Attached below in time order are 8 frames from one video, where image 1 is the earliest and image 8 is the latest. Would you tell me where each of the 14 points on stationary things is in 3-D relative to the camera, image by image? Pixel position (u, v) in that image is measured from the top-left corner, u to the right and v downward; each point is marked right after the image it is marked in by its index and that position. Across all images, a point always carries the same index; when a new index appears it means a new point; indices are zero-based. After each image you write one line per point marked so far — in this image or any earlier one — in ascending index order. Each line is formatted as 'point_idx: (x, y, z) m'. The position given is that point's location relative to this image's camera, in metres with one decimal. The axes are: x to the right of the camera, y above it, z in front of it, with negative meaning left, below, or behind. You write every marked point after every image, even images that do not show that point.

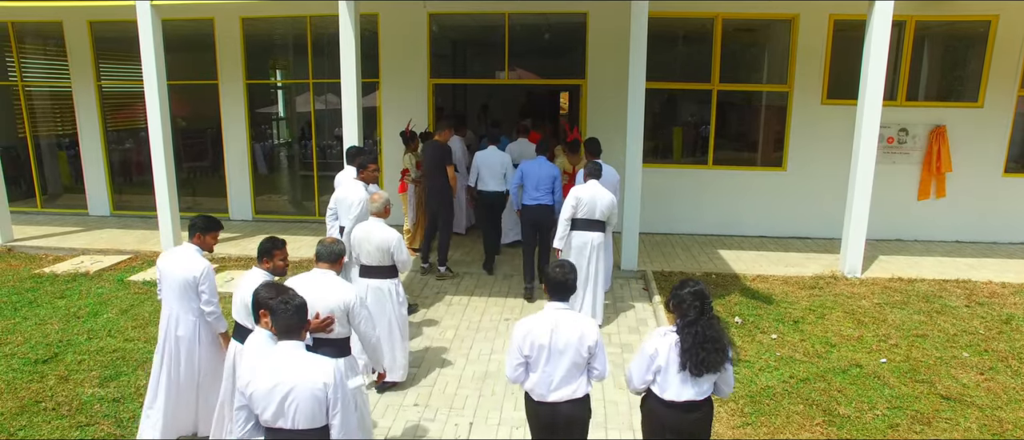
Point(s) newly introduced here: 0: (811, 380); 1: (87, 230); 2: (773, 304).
0: (+3.0, -1.5, +4.7) m
1: (-8.3, -0.2, +9.3) m
2: (+3.4, -1.1, +6.2) m
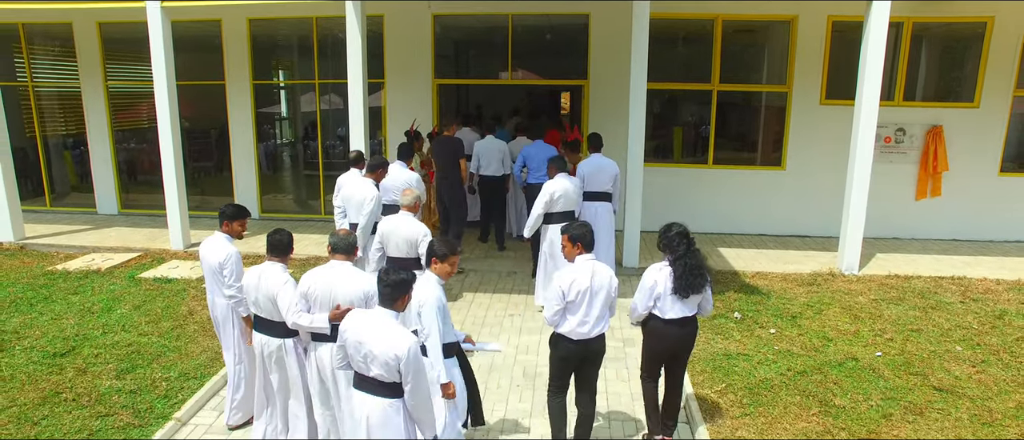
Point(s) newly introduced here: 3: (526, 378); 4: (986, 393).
0: (+3.0, -1.5, +4.8) m
1: (-8.3, -0.1, +9.5) m
2: (+3.5, -1.0, +6.3) m
3: (+0.1, -1.7, +4.7) m
4: (+4.5, -1.6, +4.5) m
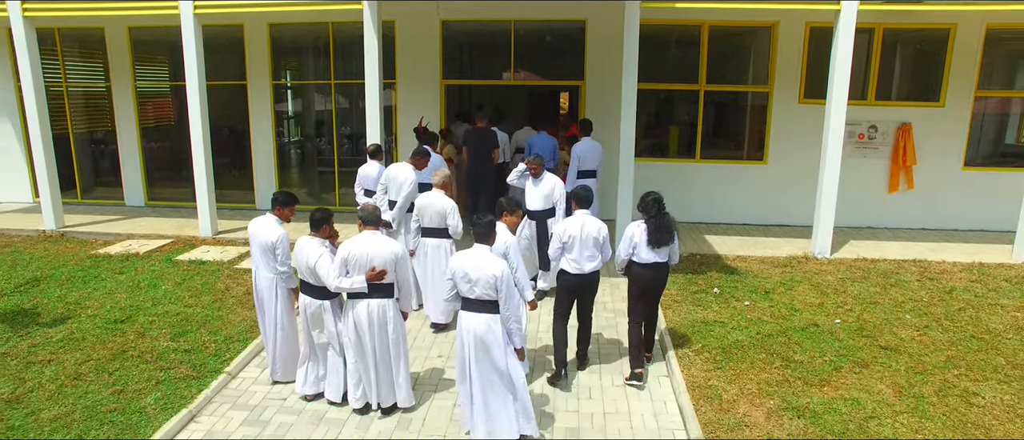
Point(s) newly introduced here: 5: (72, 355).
0: (+3.1, -1.3, +5.6) m
1: (-8.2, +0.1, +10.2) m
2: (+3.5, -0.8, +7.0) m
3: (+0.1, -1.5, +5.4) m
4: (+4.5, -1.4, +5.2) m
5: (-4.8, -1.5, +5.2) m
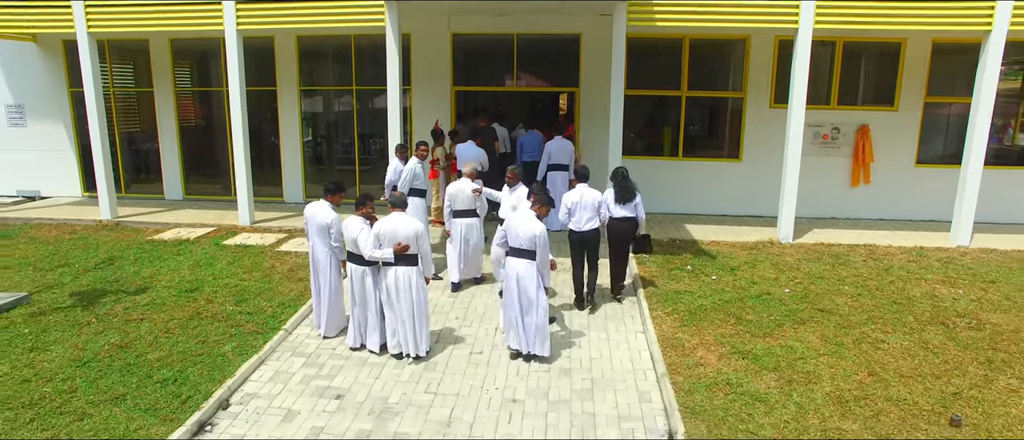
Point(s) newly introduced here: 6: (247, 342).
0: (+3.1, -1.1, +6.7) m
1: (-8.1, +0.3, +11.4) m
2: (+3.6, -0.6, +8.2) m
3: (+0.2, -1.3, +6.6) m
4: (+4.6, -1.2, +6.4) m
5: (-4.7, -1.3, +6.4) m
6: (-3.3, -1.5, +6.0) m
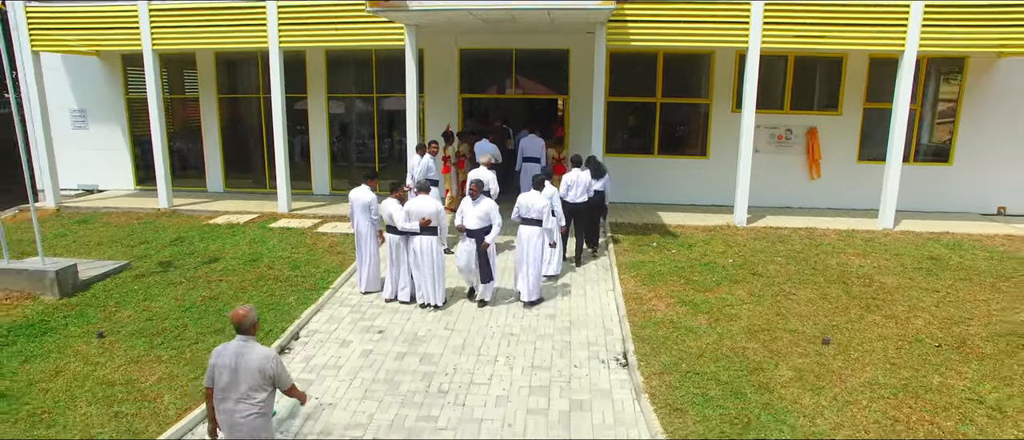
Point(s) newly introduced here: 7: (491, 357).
0: (+3.1, -0.8, +8.5) m
1: (-8.2, +0.6, +13.2) m
2: (+3.6, -0.3, +10.0) m
3: (+0.2, -1.0, +8.4) m
4: (+4.5, -0.9, +8.1) m
5: (-4.8, -1.0, +8.2) m
6: (-3.4, -1.2, +7.8) m
7: (-0.3, -1.8, +6.3) m
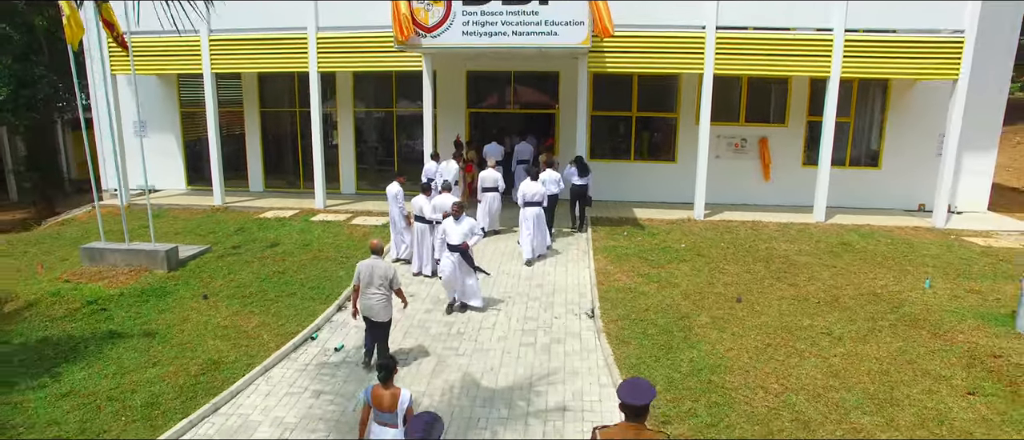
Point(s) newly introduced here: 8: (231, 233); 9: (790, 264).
0: (+3.1, -0.7, +10.8) m
1: (-8.2, +0.7, +15.5) m
2: (+3.5, -0.2, +12.3) m
3: (+0.1, -0.8, +10.7) m
4: (+4.5, -0.8, +10.4) m
5: (-4.8, -0.8, +10.5) m
6: (-3.4, -1.1, +10.1) m
7: (-0.3, -1.6, +8.6) m
8: (-7.1, -0.3, +11.9) m
9: (+5.7, -0.9, +9.8) m
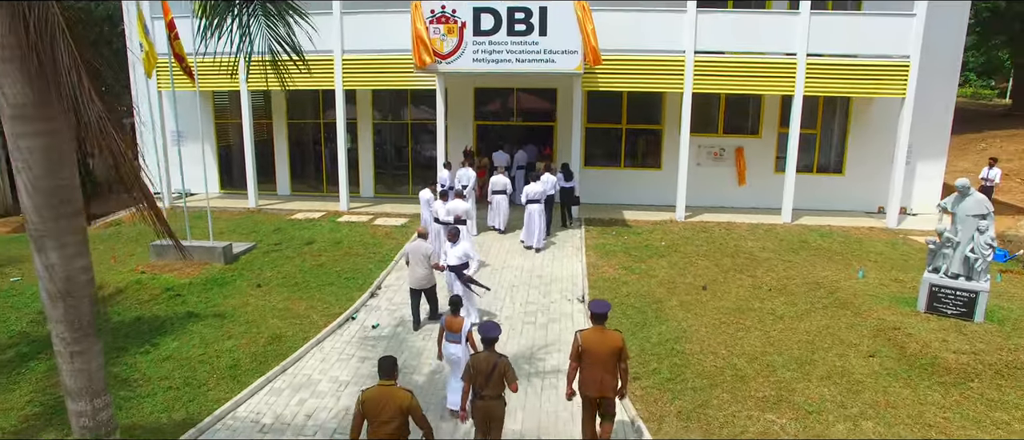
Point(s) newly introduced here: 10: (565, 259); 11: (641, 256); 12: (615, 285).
0: (+3.2, -0.7, +12.5) m
1: (-8.1, +0.7, +17.2) m
2: (+3.6, -0.2, +14.0) m
3: (+0.2, -0.9, +12.4) m
4: (+4.6, -0.8, +12.1) m
5: (-4.7, -0.9, +12.2) m
6: (-3.3, -1.1, +11.8) m
7: (-0.2, -1.7, +10.3) m
8: (-7.0, -0.3, +13.7) m
9: (+5.8, -0.9, +11.5) m
10: (+1.3, -1.0, +11.9) m
11: (+3.2, -0.9, +11.9) m
12: (+2.2, -1.4, +10.4) m
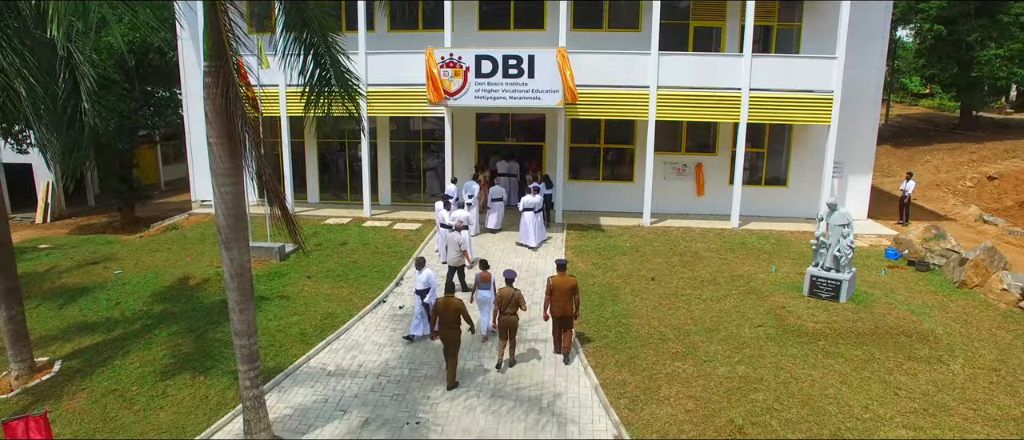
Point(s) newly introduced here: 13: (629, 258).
0: (+3.0, -0.9, +15.5) m
1: (-8.2, +0.5, +20.2) m
2: (+3.4, -0.4, +16.9) m
3: (0.0, -1.0, +15.4) m
4: (+4.4, -1.0, +15.1) m
5: (-4.9, -1.0, +15.2) m
6: (-3.5, -1.3, +14.8) m
7: (-0.4, -1.9, +13.3) m
8: (-7.1, -0.5, +16.7) m
9: (+5.7, -1.1, +14.5) m
10: (+1.1, -1.2, +14.9) m
11: (+3.0, -1.1, +14.8) m
12: (+2.1, -1.6, +13.3) m
13: (+3.6, -1.2, +14.5) m
